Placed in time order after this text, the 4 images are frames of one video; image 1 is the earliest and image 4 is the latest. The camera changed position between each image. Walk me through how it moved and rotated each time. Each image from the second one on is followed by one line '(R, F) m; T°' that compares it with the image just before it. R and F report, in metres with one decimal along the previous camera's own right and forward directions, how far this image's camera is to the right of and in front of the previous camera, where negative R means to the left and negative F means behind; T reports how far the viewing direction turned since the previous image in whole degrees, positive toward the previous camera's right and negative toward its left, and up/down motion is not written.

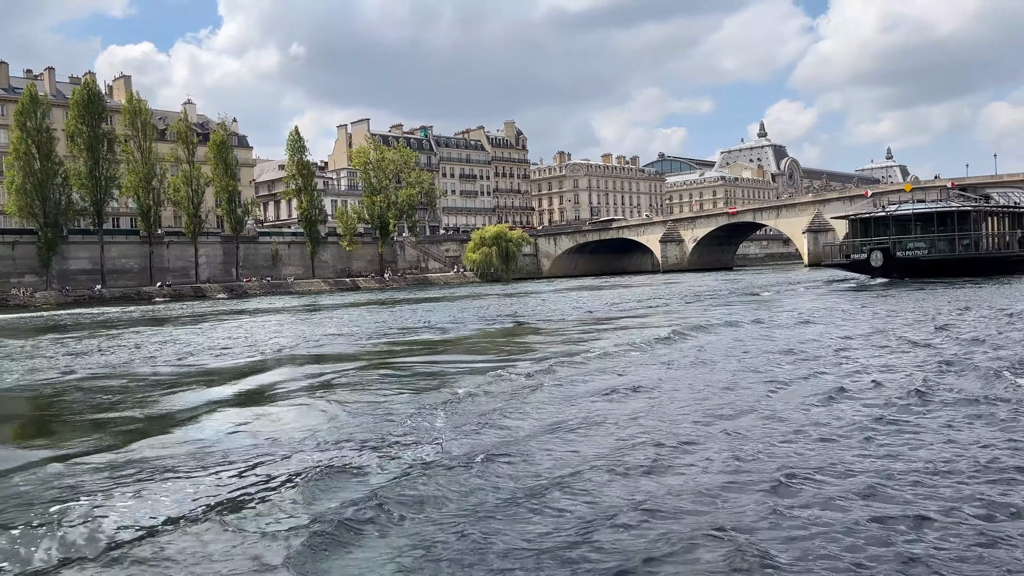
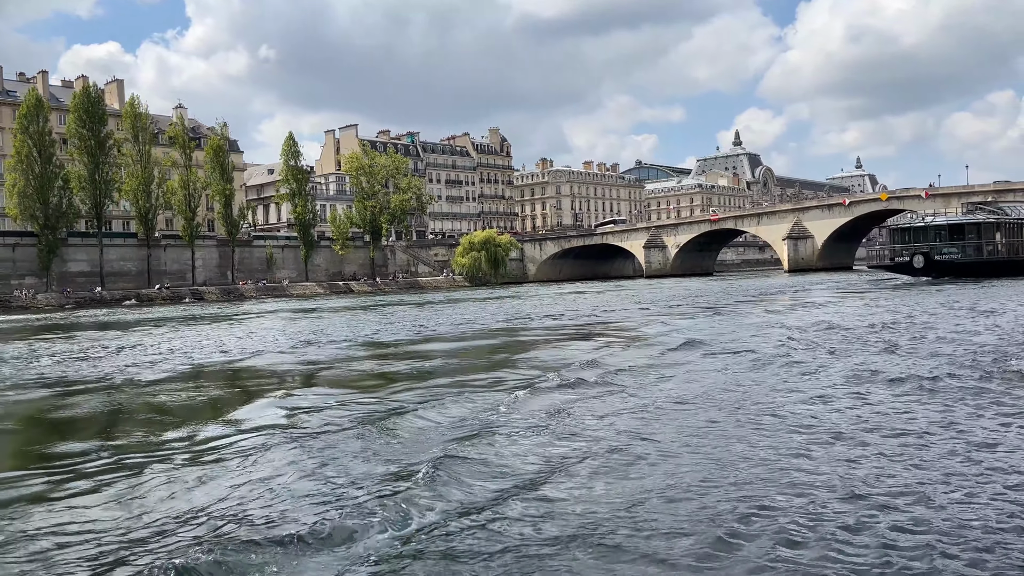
(-1.2, -1.2) m; +2°
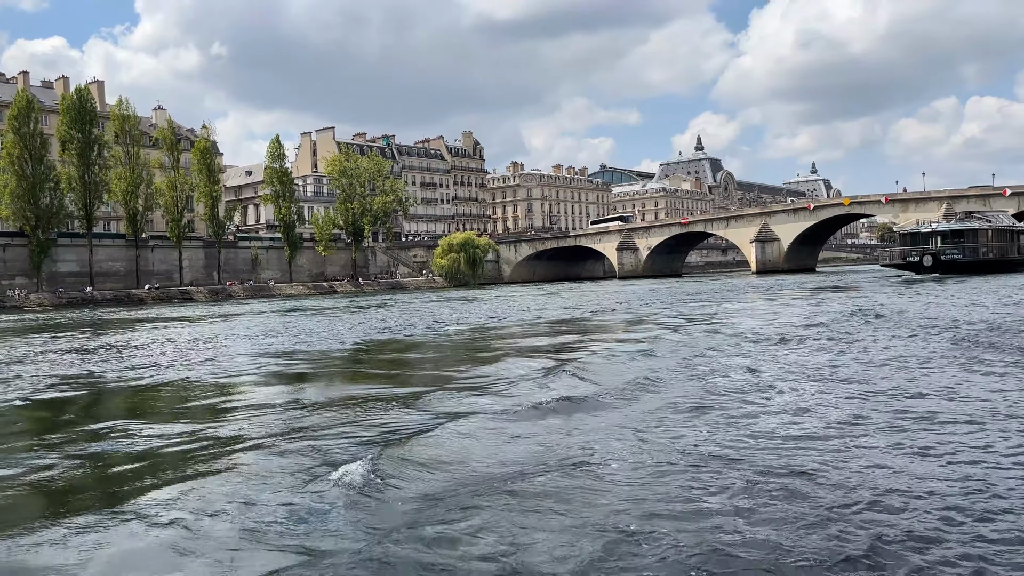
(-1.4, -1.5) m; +3°
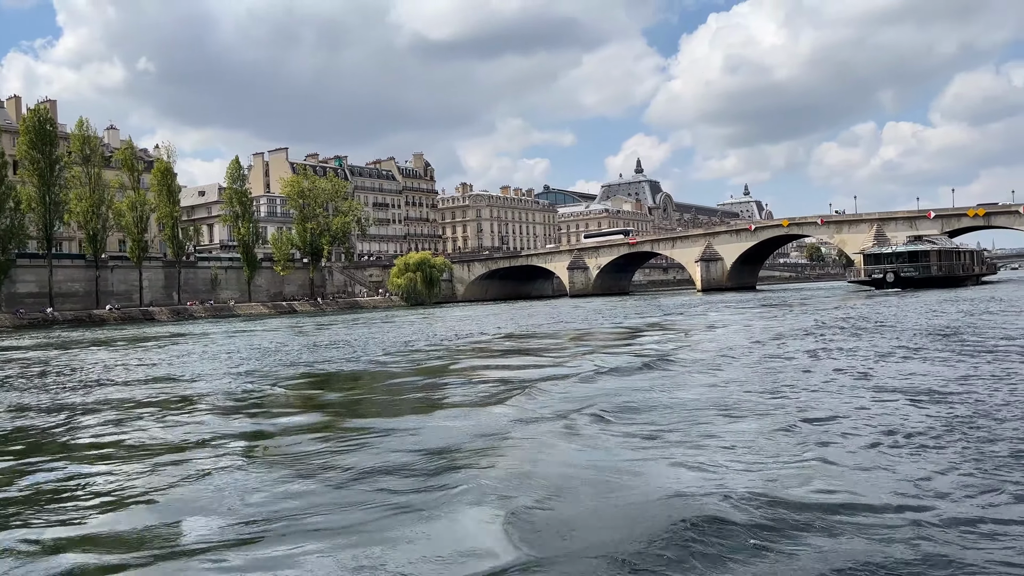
(-1.3, -1.5) m; +4°
